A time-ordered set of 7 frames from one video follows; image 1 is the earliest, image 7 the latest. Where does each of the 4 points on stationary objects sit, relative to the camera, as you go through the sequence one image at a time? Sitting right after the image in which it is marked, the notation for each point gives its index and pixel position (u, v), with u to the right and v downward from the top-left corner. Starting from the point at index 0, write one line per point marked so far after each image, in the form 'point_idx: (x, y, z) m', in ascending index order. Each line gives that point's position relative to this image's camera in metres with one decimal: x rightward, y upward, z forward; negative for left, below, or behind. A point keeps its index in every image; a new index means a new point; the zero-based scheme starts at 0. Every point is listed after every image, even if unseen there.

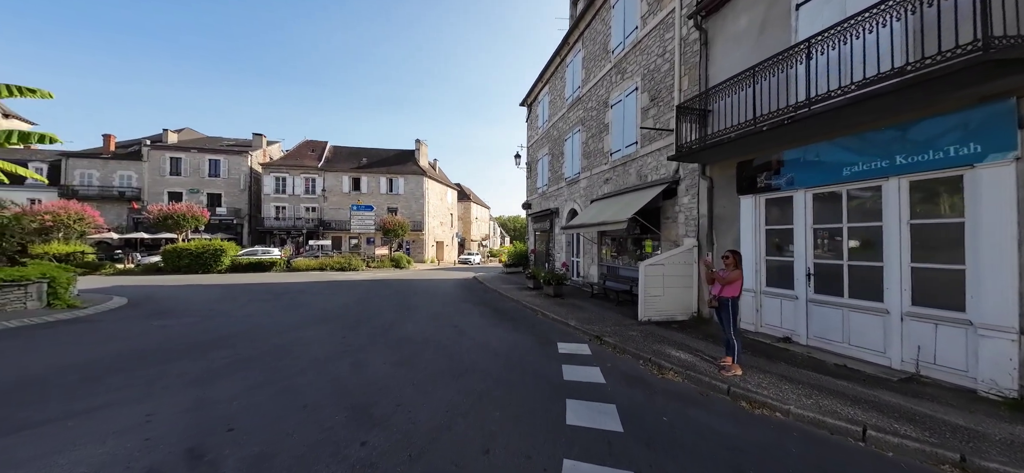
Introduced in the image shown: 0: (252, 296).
0: (-8.8, -1.9, +11.5) m
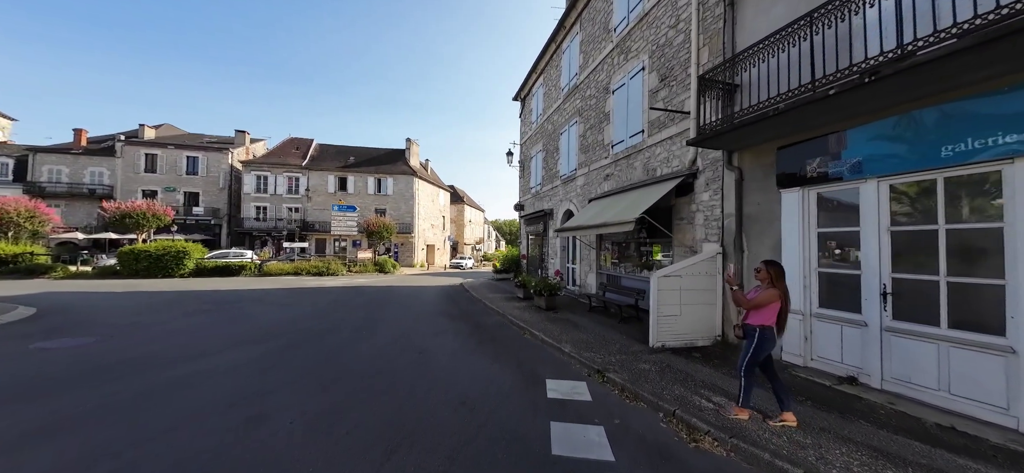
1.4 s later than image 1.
0: (-9.2, -1.9, +10.0) m
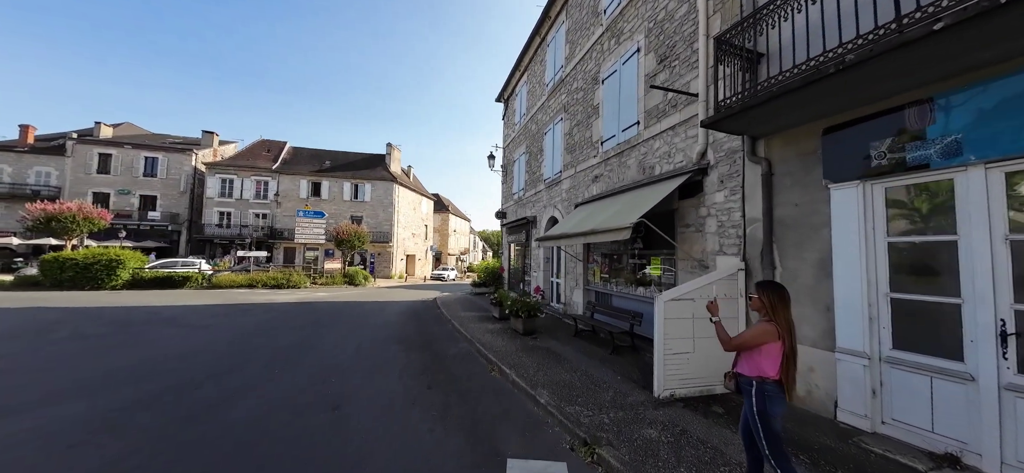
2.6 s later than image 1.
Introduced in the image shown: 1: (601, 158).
0: (-9.9, -2.0, +8.2) m
1: (+2.0, +1.8, +7.6) m
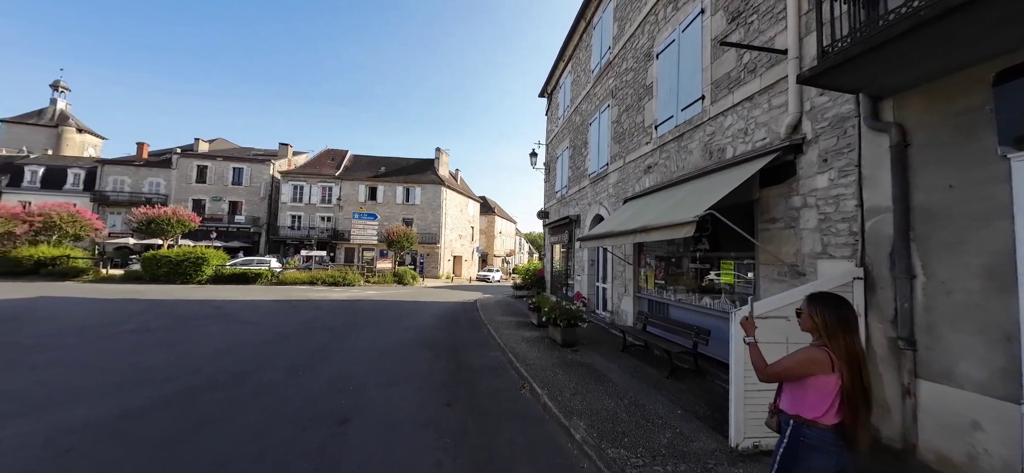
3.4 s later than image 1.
0: (-8.9, -2.0, +8.8) m
1: (+2.8, +1.8, +6.6) m
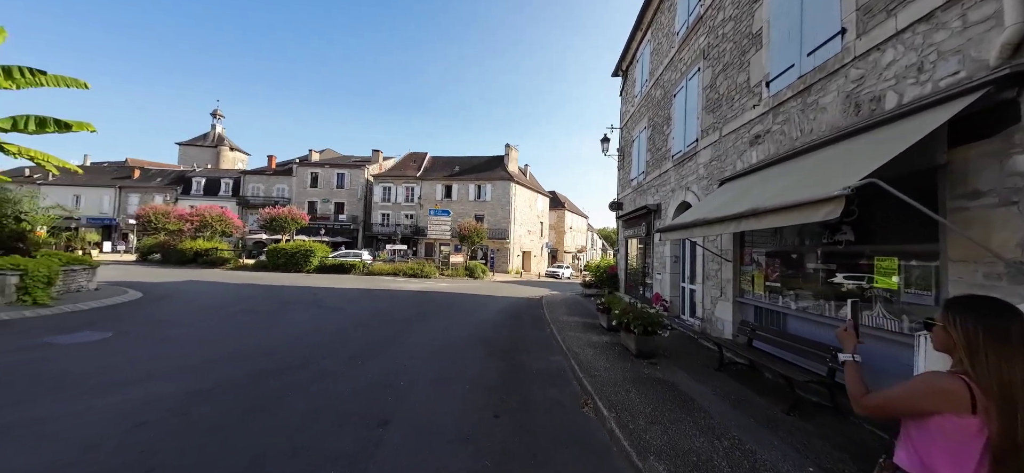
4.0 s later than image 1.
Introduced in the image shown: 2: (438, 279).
0: (-7.0, -1.8, +9.9) m
1: (+3.8, +1.9, +5.2) m
2: (-4.2, -2.5, +19.2) m
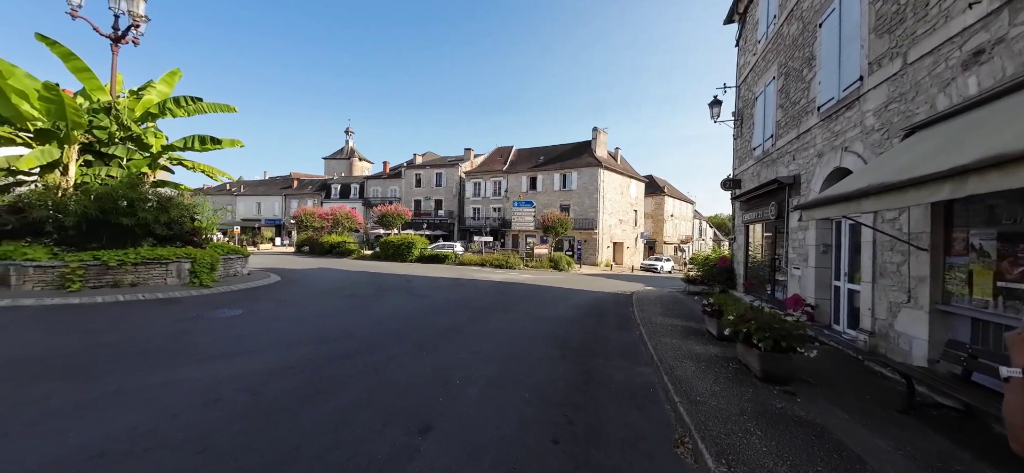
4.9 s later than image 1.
0: (-4.4, -1.6, +10.9) m
1: (+4.6, +2.2, +3.2) m
2: (+0.9, -2.0, +19.0) m
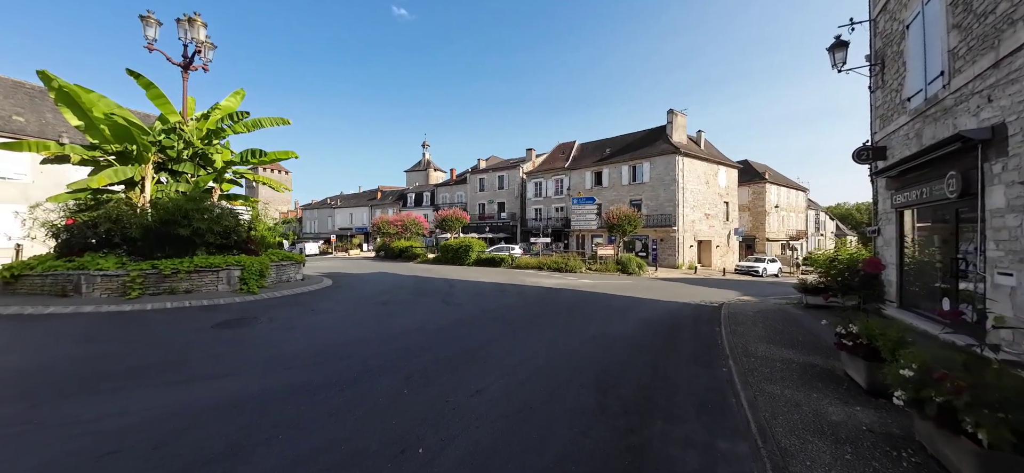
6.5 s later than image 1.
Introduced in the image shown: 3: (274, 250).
0: (-2.7, -1.8, +10.6) m
1: (+4.3, +2.3, +1.1) m
2: (+4.3, -2.0, +17.3) m
3: (-6.0, -0.3, +8.7) m
